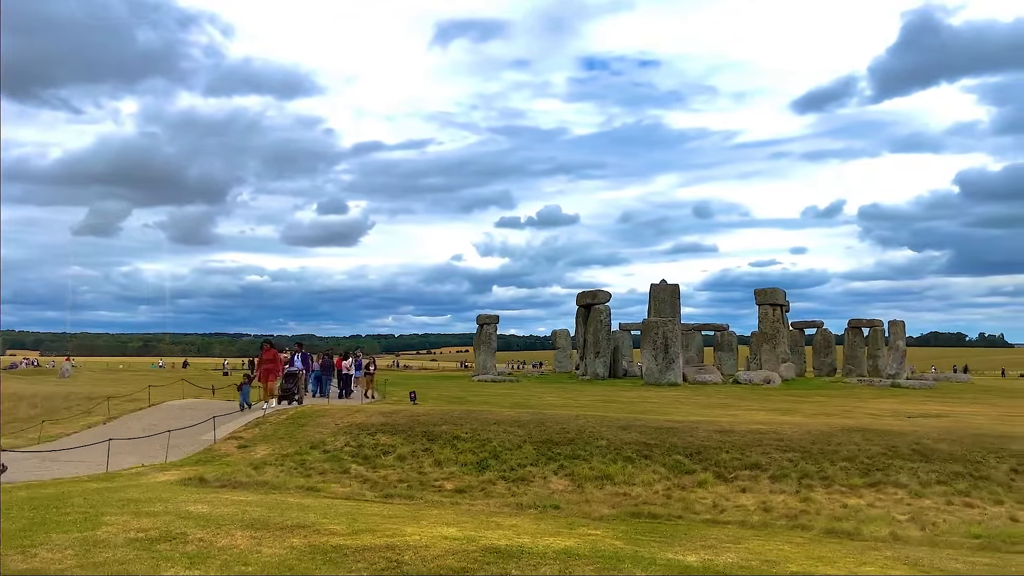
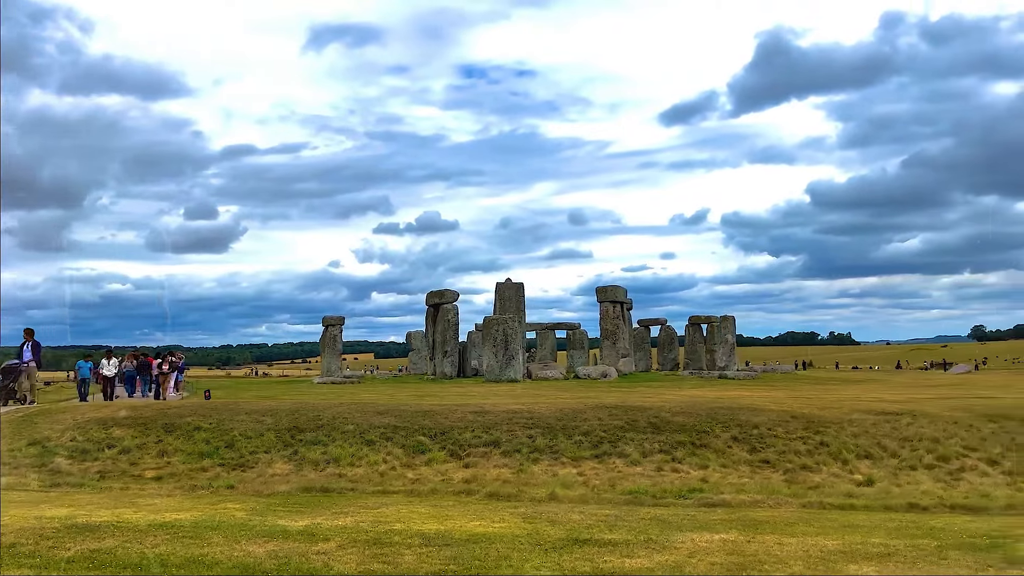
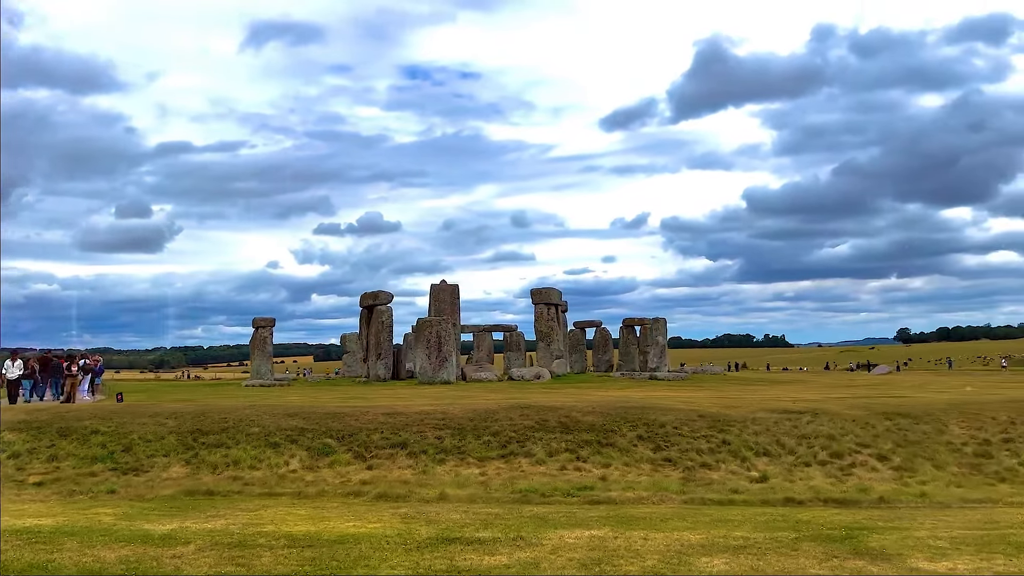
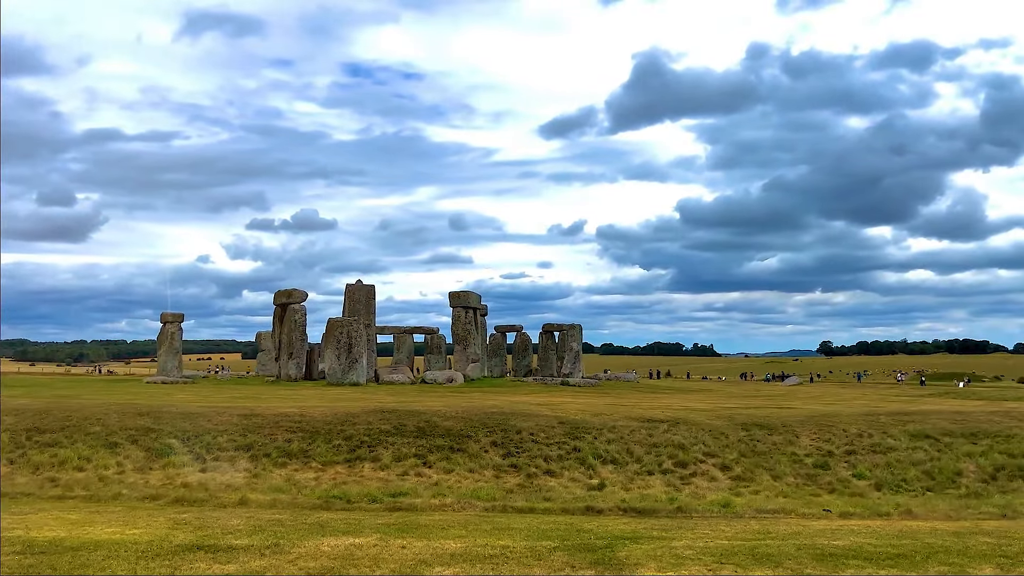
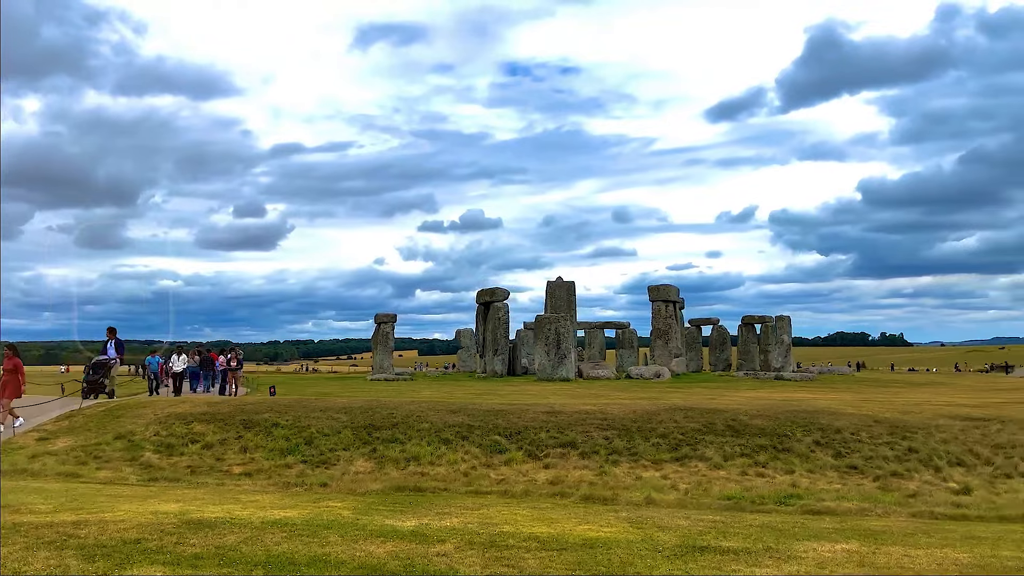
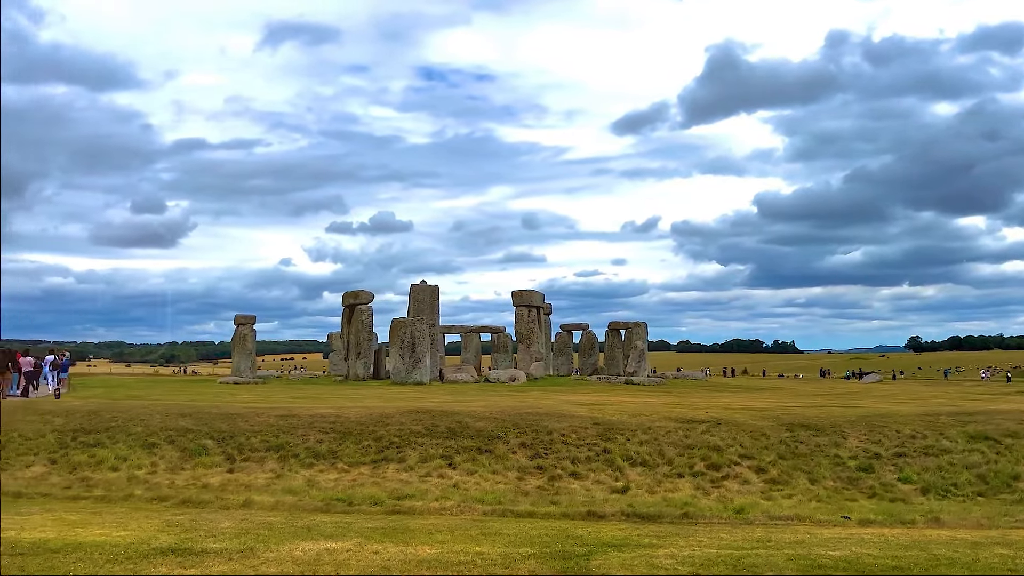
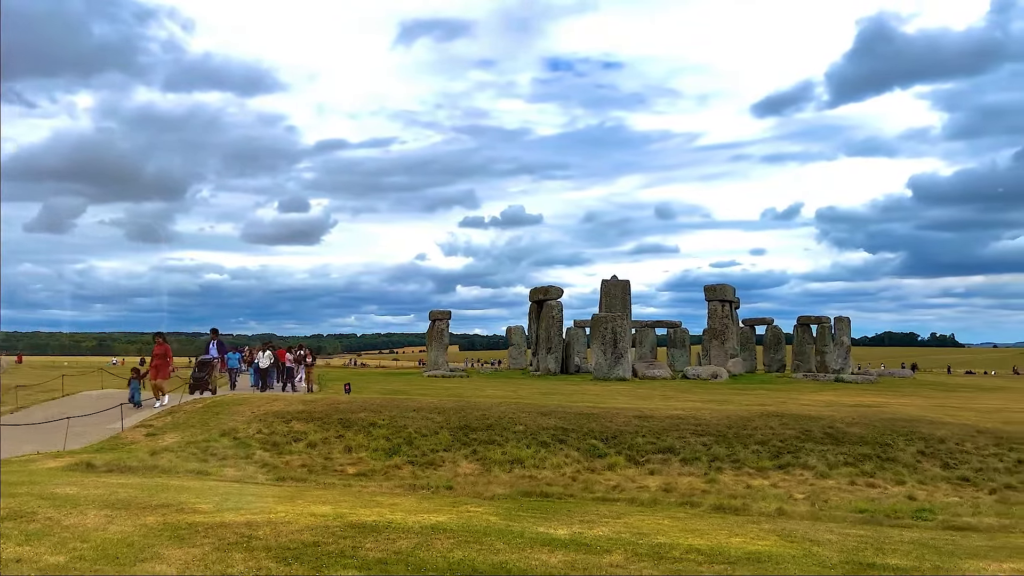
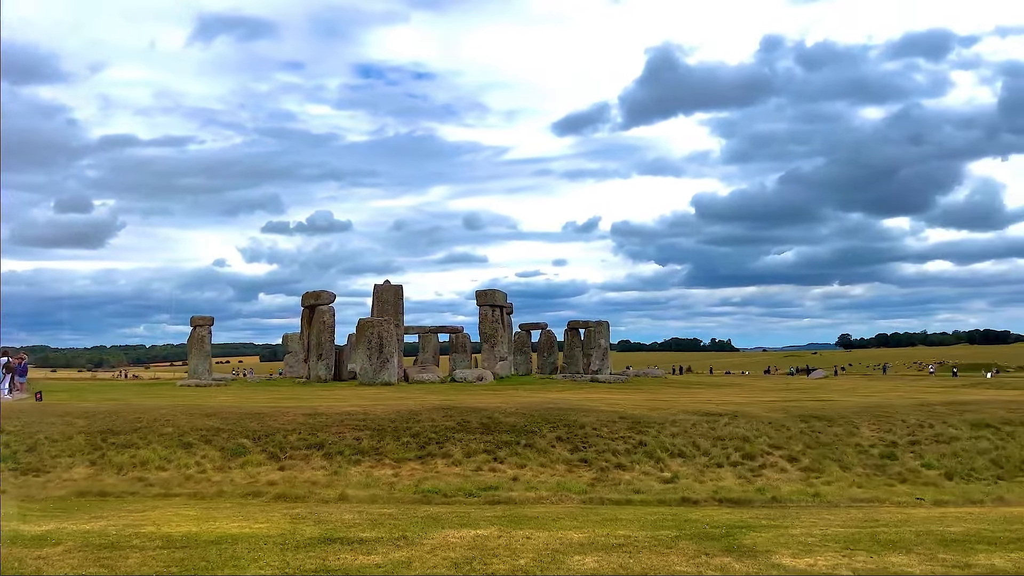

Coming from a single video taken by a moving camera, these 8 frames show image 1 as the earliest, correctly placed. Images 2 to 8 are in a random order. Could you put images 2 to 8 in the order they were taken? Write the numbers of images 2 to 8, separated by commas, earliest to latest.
7, 5, 2, 3, 8, 4, 6
